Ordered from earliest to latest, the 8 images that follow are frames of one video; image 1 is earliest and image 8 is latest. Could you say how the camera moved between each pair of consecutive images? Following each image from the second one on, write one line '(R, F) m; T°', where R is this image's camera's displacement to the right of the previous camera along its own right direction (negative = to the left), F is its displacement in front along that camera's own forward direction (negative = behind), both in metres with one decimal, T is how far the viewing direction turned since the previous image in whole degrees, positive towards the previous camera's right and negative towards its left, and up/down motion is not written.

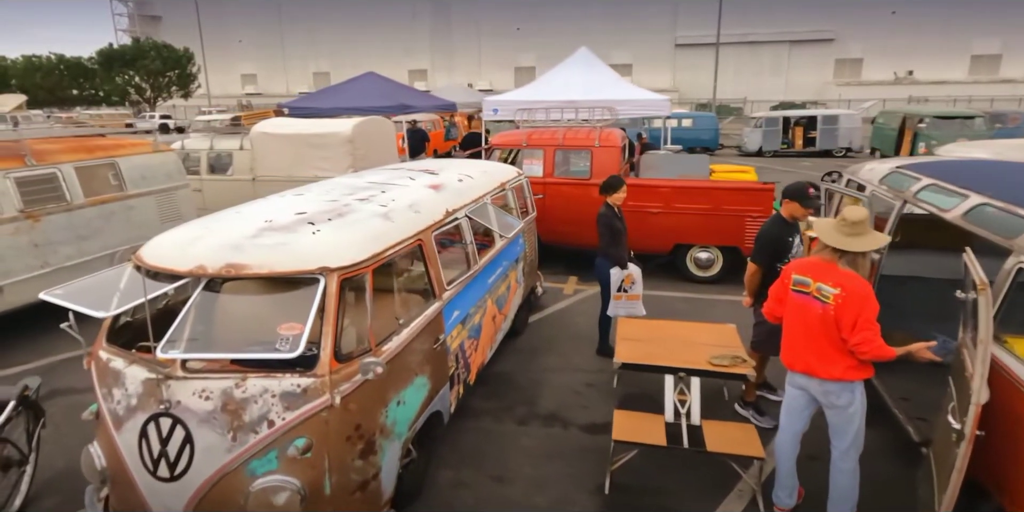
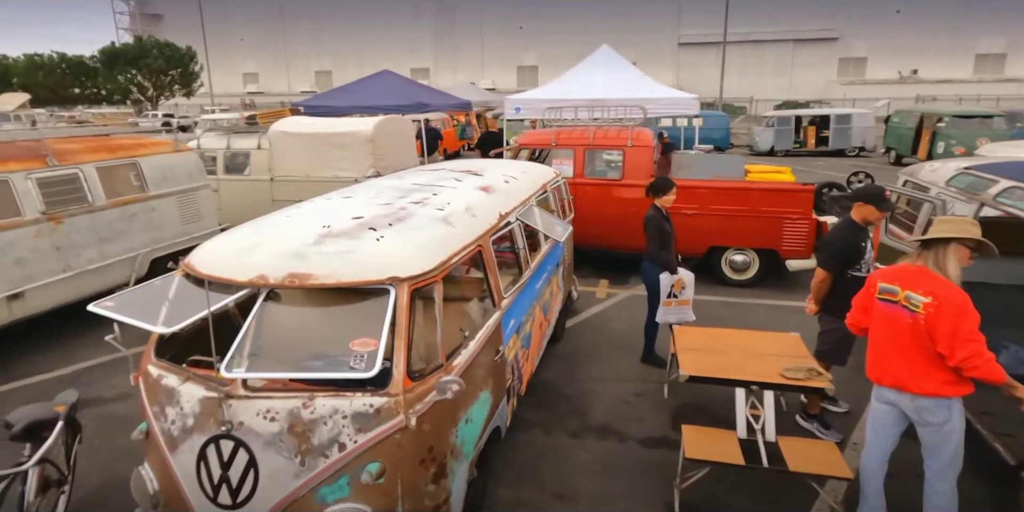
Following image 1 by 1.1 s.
(-0.5, +0.2) m; 0°
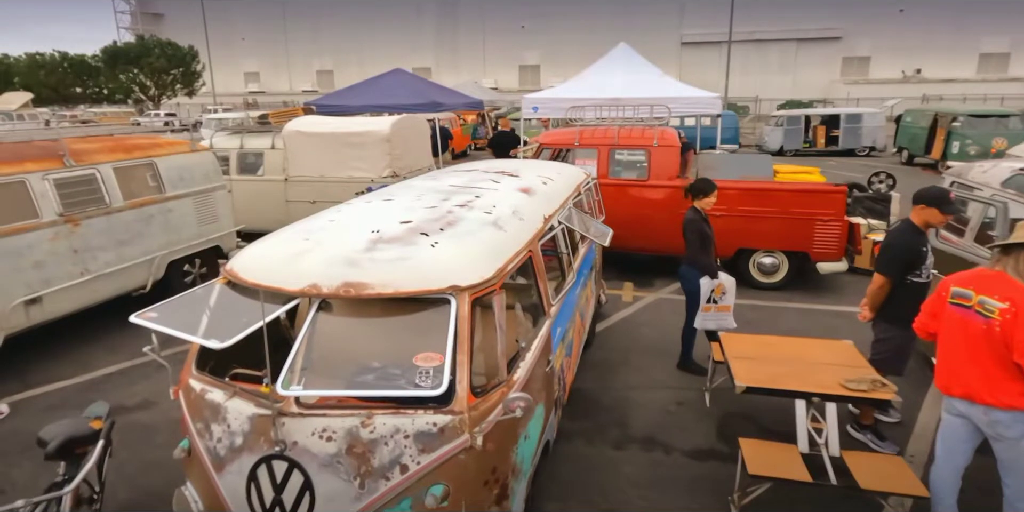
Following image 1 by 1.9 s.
(-0.4, +0.2) m; 0°
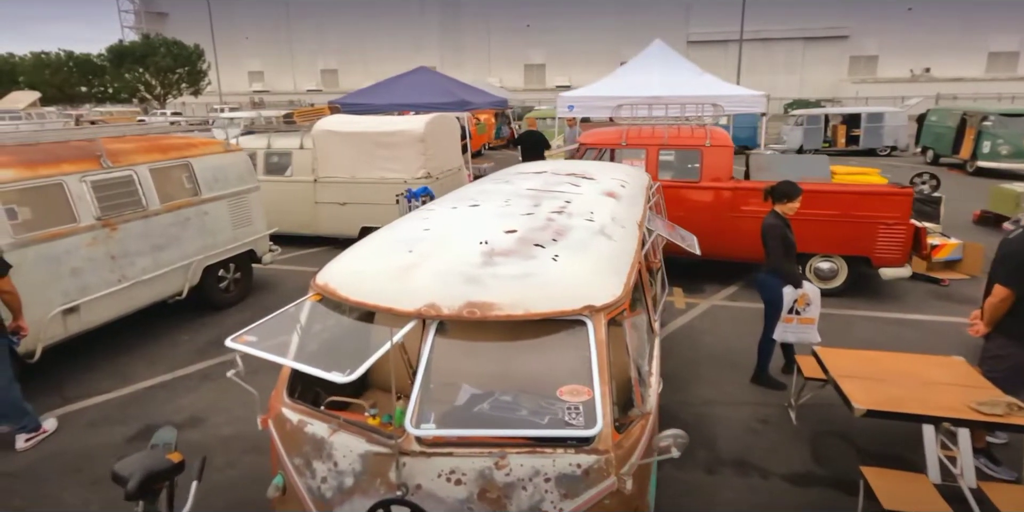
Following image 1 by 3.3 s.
(-0.7, +0.3) m; 0°
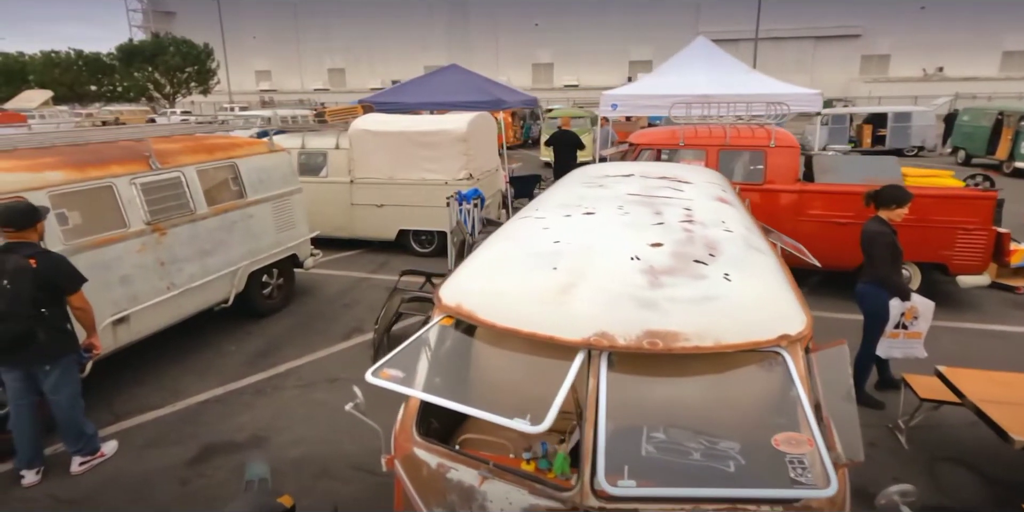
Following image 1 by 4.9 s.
(-0.7, +0.3) m; 0°
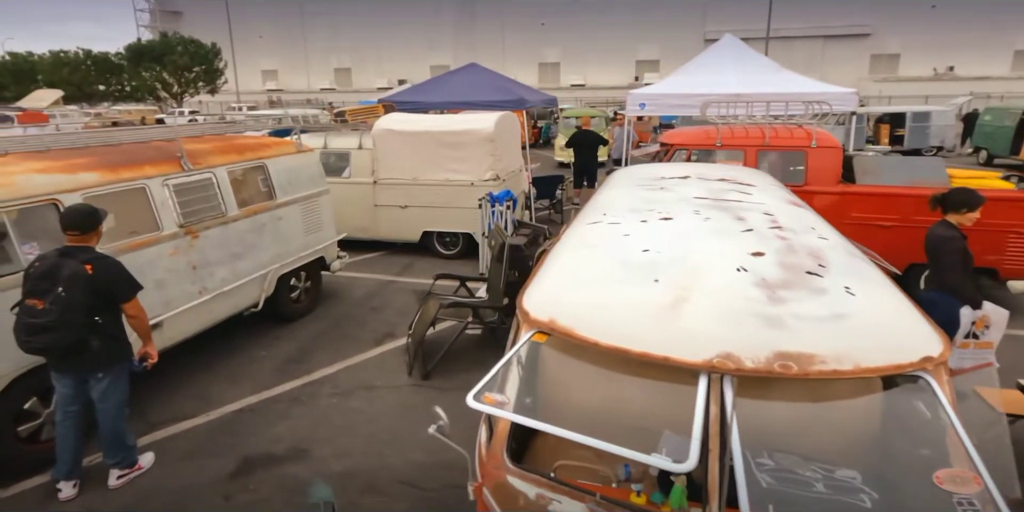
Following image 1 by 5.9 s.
(-0.4, +0.2) m; 0°
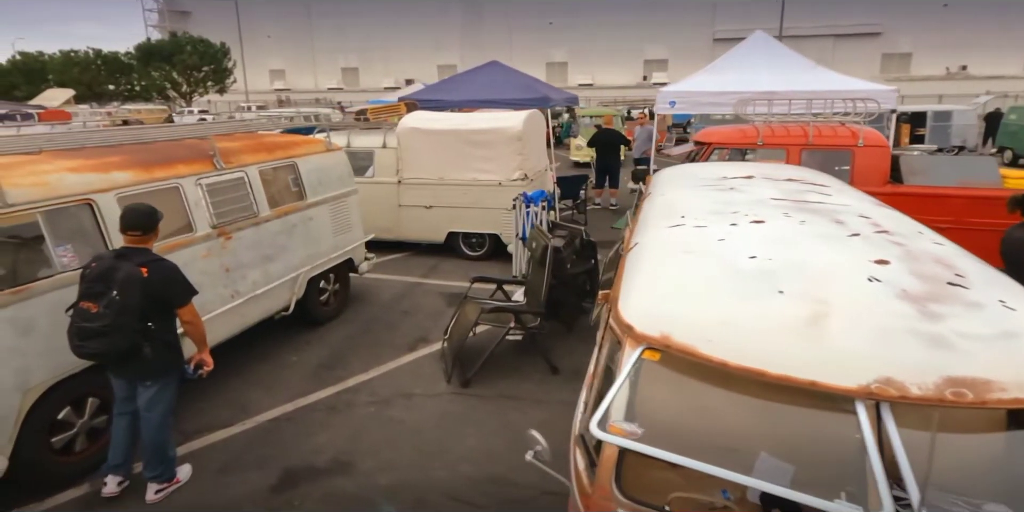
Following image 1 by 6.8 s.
(-0.4, +0.2) m; -1°
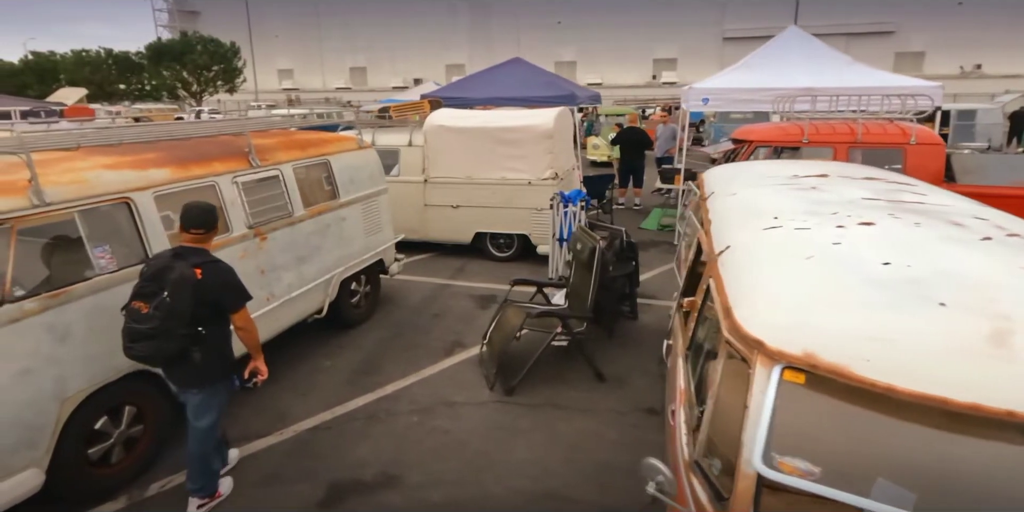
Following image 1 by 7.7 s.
(-0.4, +0.2) m; -1°
